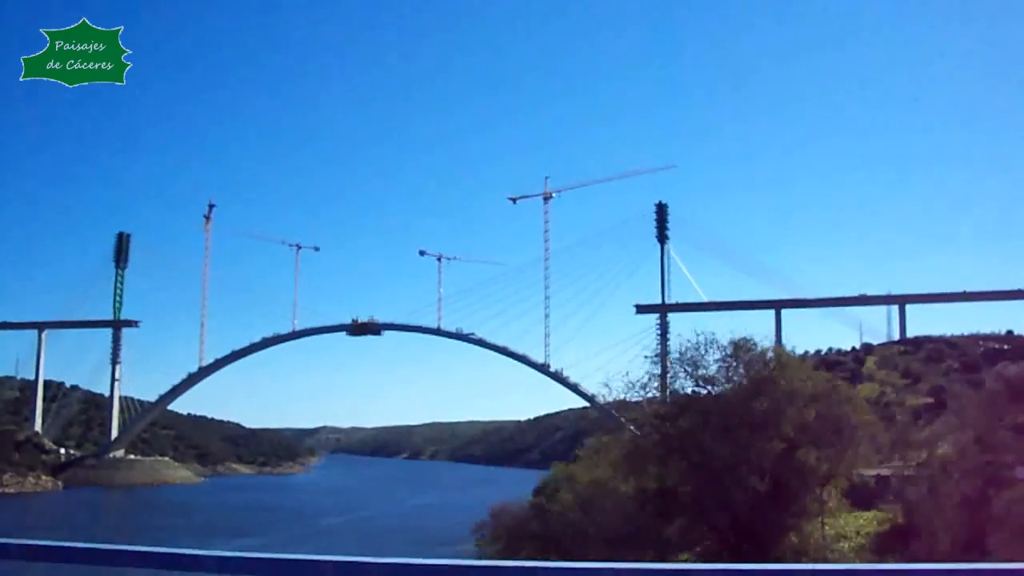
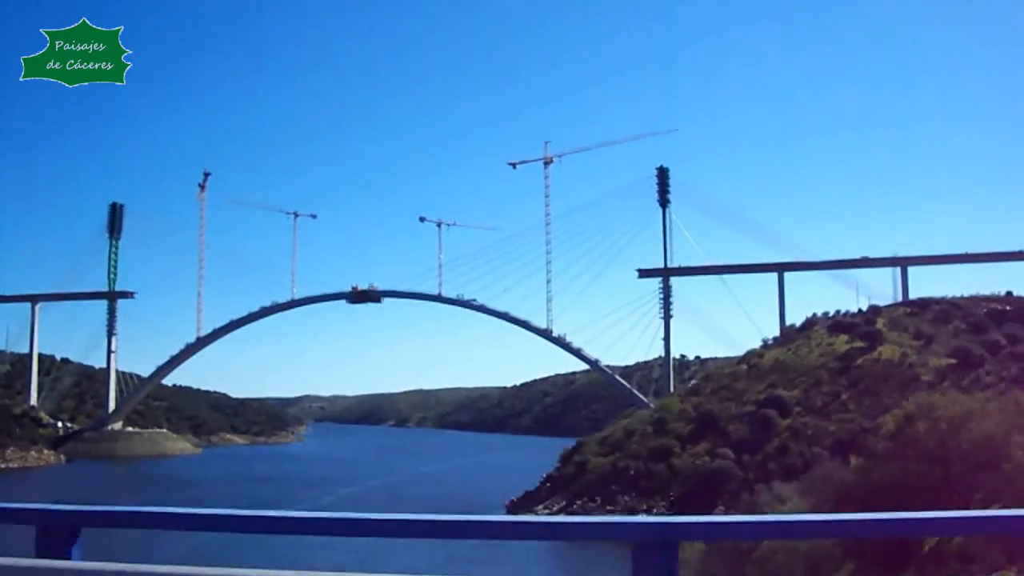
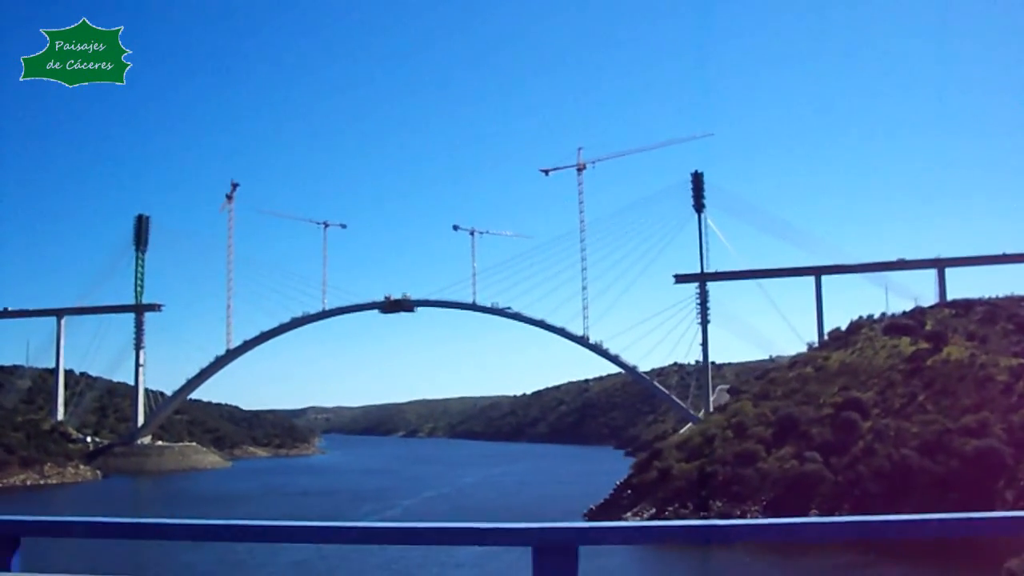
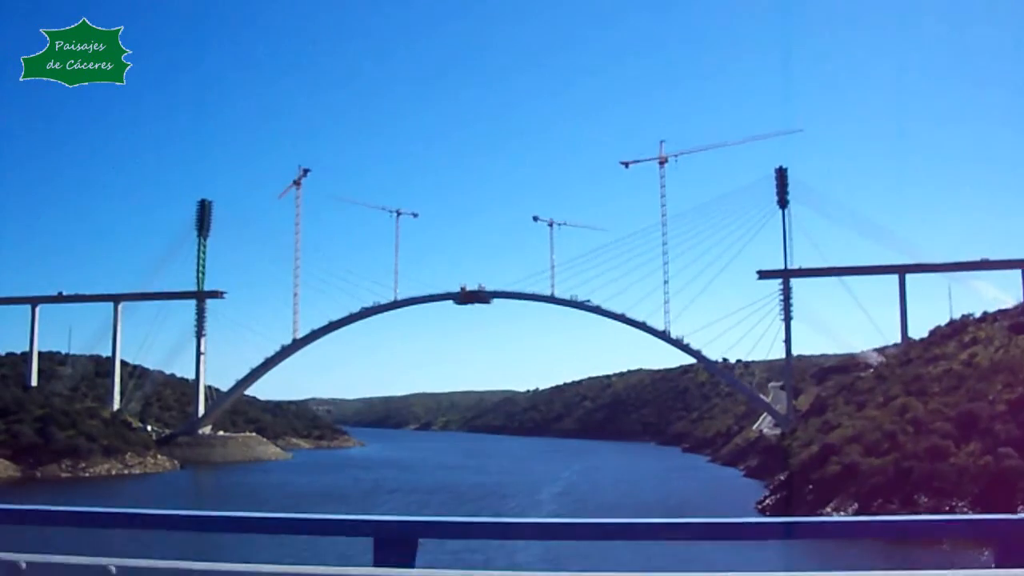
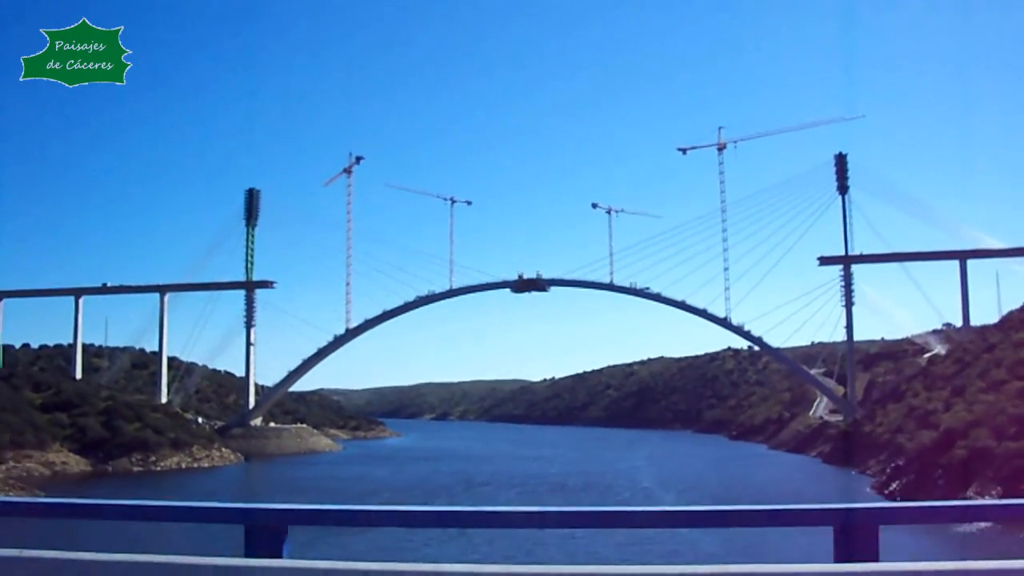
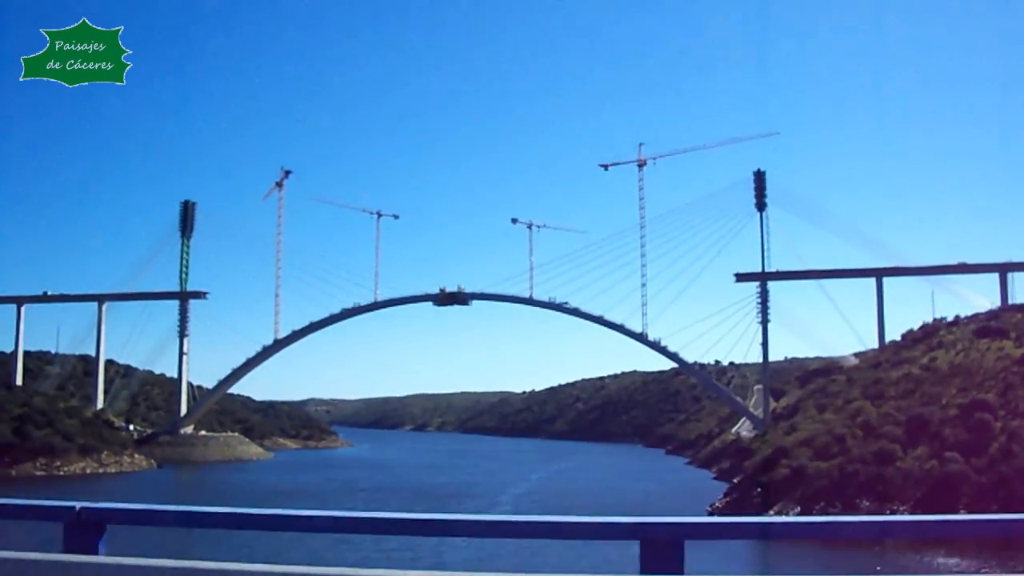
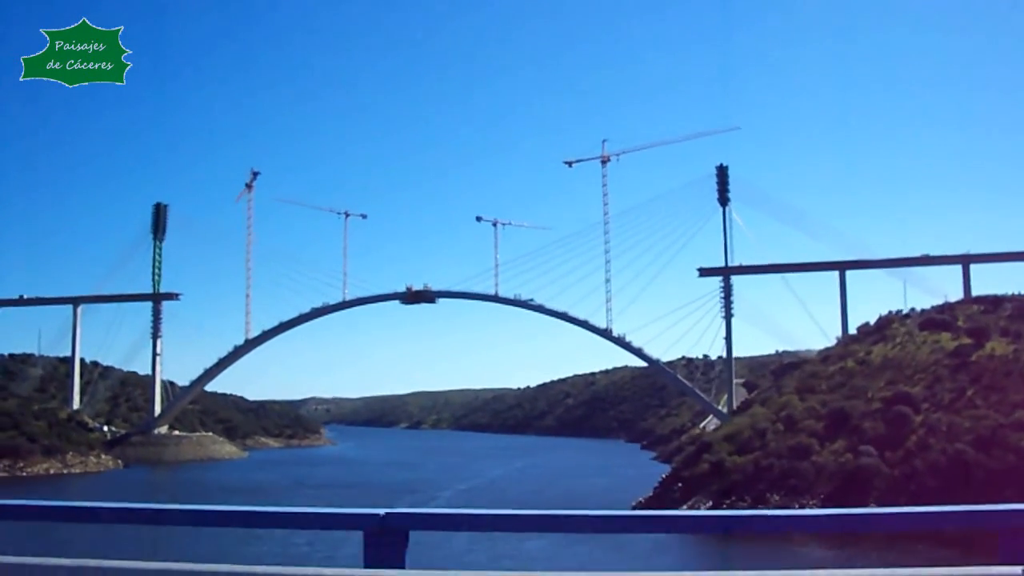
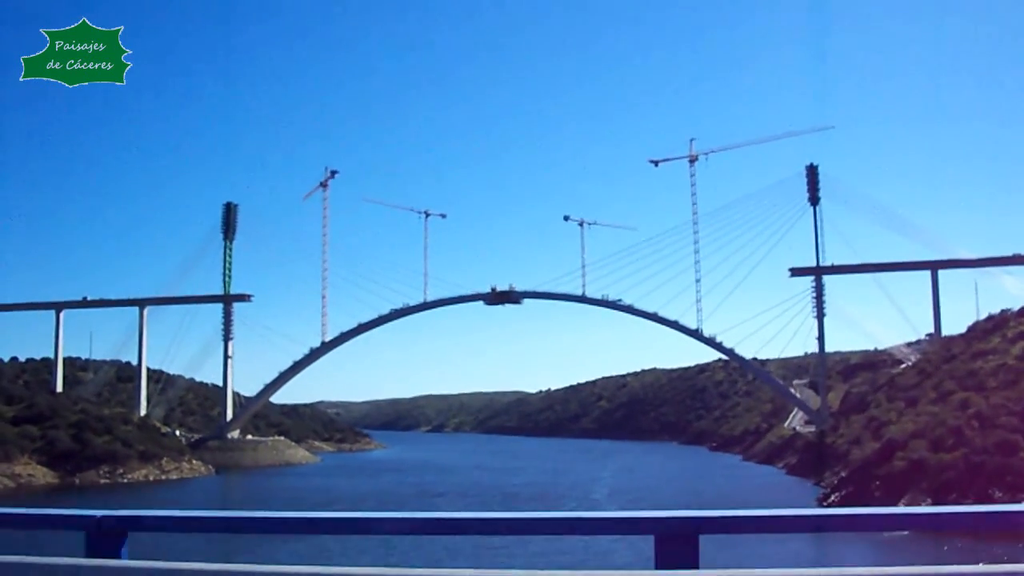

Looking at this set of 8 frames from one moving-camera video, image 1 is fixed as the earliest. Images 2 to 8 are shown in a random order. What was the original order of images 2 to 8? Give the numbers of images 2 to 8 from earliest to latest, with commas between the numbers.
2, 3, 7, 6, 4, 8, 5
